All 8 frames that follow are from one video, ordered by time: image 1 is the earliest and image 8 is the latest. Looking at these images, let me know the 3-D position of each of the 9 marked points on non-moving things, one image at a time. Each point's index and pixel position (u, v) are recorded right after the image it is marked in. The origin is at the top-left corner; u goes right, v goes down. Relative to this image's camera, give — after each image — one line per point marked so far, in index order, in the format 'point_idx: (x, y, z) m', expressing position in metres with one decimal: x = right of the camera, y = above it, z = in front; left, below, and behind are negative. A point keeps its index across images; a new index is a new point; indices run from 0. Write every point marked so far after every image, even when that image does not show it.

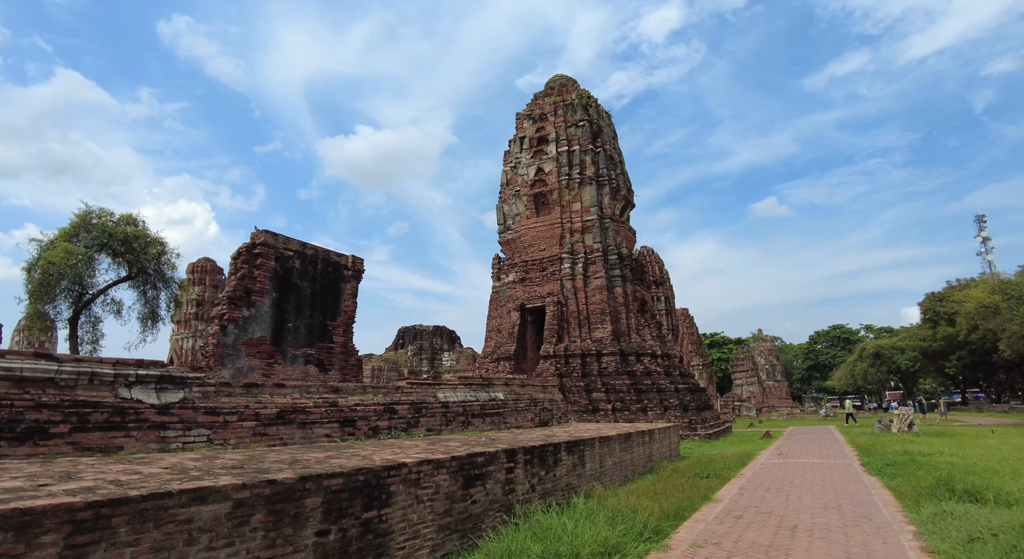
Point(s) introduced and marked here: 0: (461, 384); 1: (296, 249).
0: (-0.8, -1.5, +7.8) m
1: (-5.2, +0.7, +12.5) m
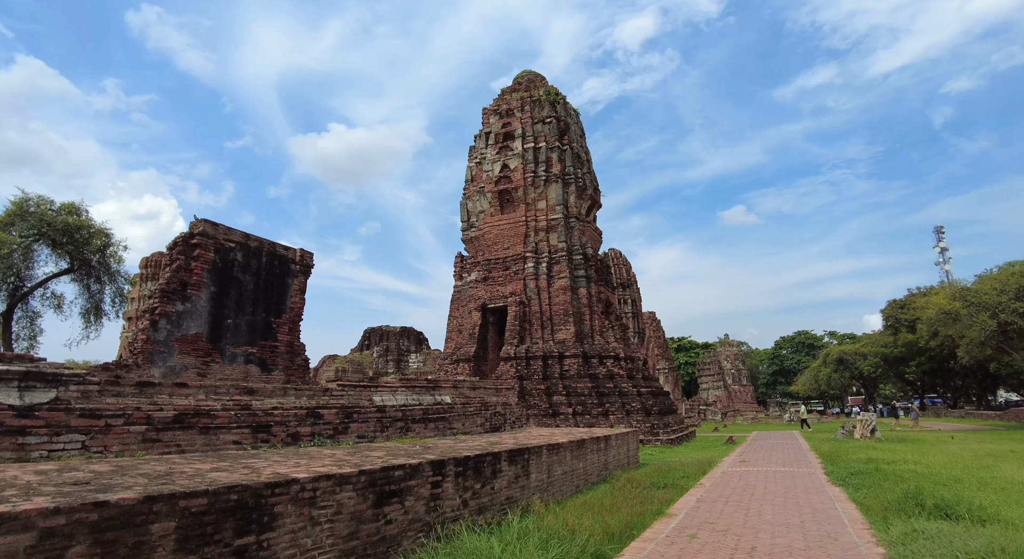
0: (-1.5, -1.4, +7.1) m
1: (-6.1, +0.9, +11.6) m
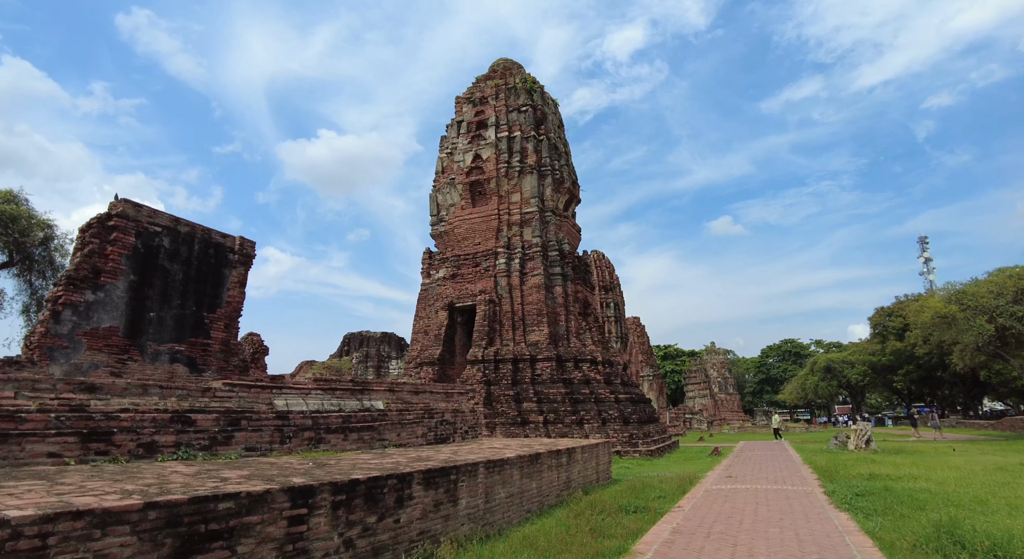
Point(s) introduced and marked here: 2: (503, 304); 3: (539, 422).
0: (-2.2, -1.2, +5.9) m
1: (-6.8, +1.1, +10.3) m
2: (-0.2, -0.7, +14.1) m
3: (+0.6, -3.3, +12.1) m
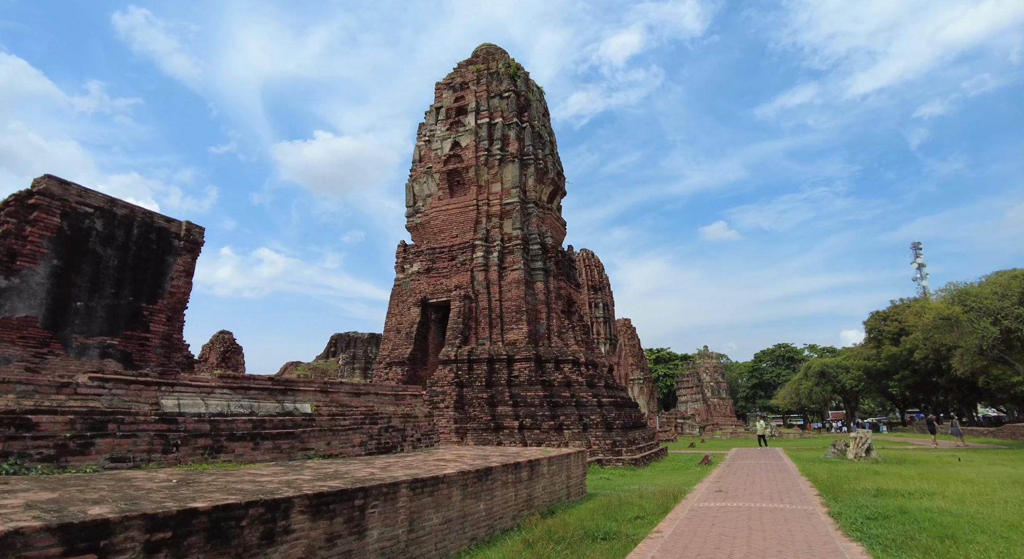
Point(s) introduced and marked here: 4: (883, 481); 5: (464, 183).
0: (-2.7, -1.0, +4.9) m
1: (-7.3, +1.3, +9.3) m
2: (-0.8, -0.5, +13.2) m
3: (0.0, -3.1, +11.1) m
4: (+5.3, -2.9, +7.6) m
5: (-1.3, +2.7, +14.8) m
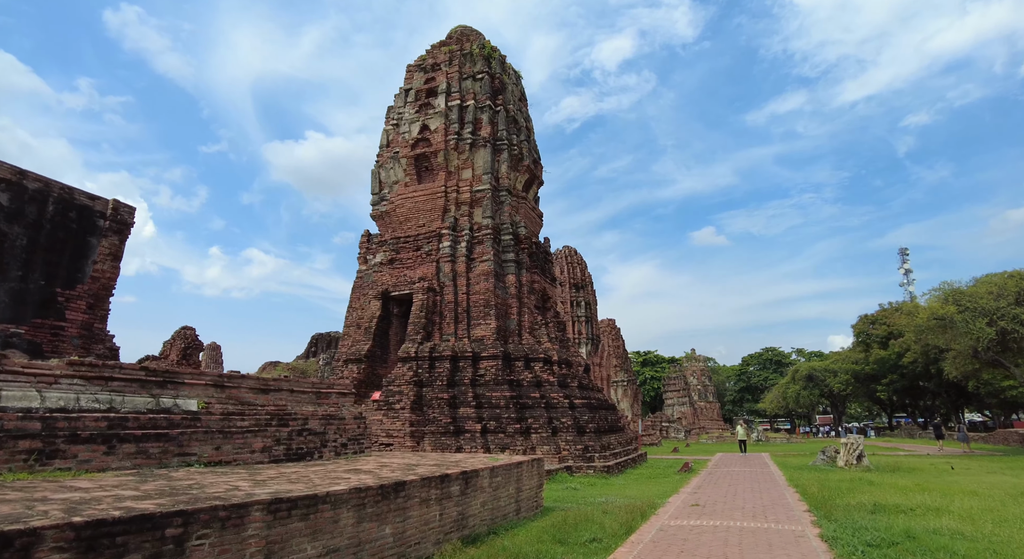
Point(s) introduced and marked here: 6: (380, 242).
0: (-3.3, -0.7, +3.9) m
1: (-8.0, +1.6, +8.2) m
2: (-1.5, -0.3, +12.2) m
3: (-0.7, -2.9, +10.1) m
4: (+4.7, -2.8, +6.7) m
5: (-2.1, +2.9, +13.9) m
6: (-3.4, +1.0, +13.5) m
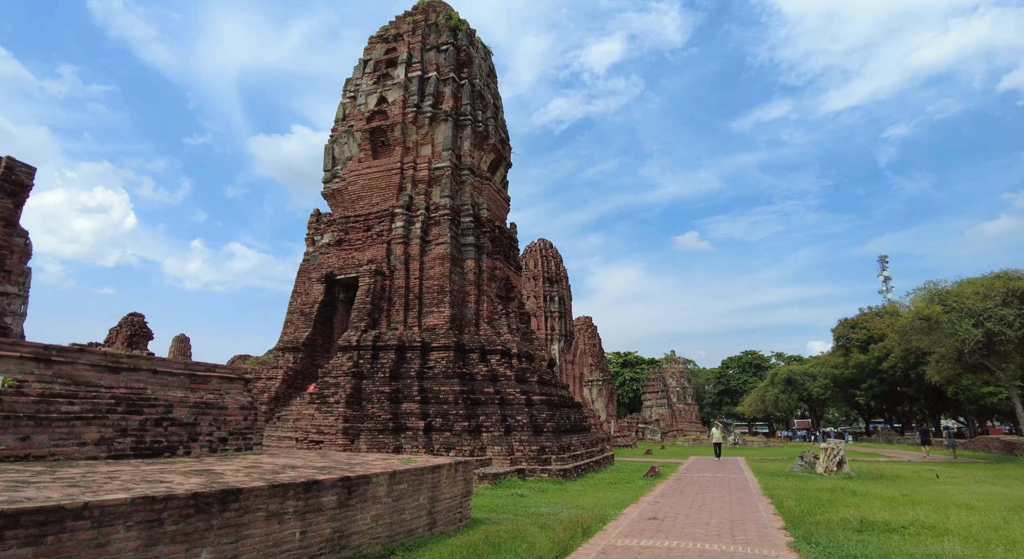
0: (-4.0, -0.3, +2.8) m
1: (-8.7, +2.1, +6.9) m
2: (-2.4, +0.1, +11.1) m
3: (-1.6, -2.6, +9.0) m
4: (+3.9, -2.5, +5.8) m
5: (-3.0, +3.3, +12.8) m
6: (-4.3, +1.4, +12.4) m
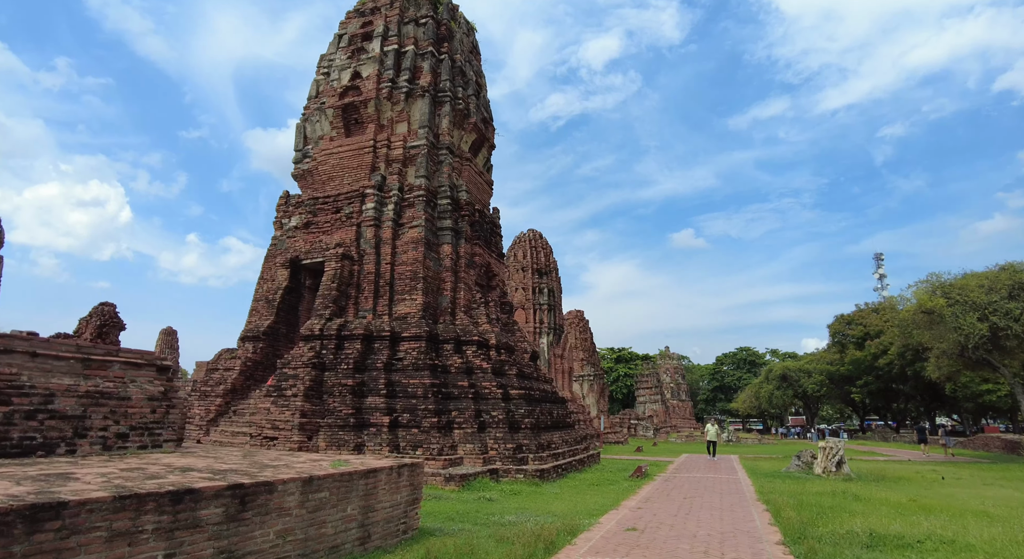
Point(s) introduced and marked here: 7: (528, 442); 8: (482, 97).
0: (-4.3, -0.1, +2.0) m
1: (-9.1, +2.4, +6.1) m
2: (-2.9, +0.3, +10.3) m
3: (-2.0, -2.3, +8.3) m
4: (+3.5, -2.3, +5.1) m
5: (-3.4, +3.6, +12.0) m
6: (-4.7, +1.7, +11.6) m
7: (+0.3, -2.8, +8.9) m
8: (-0.7, +4.6, +13.3) m
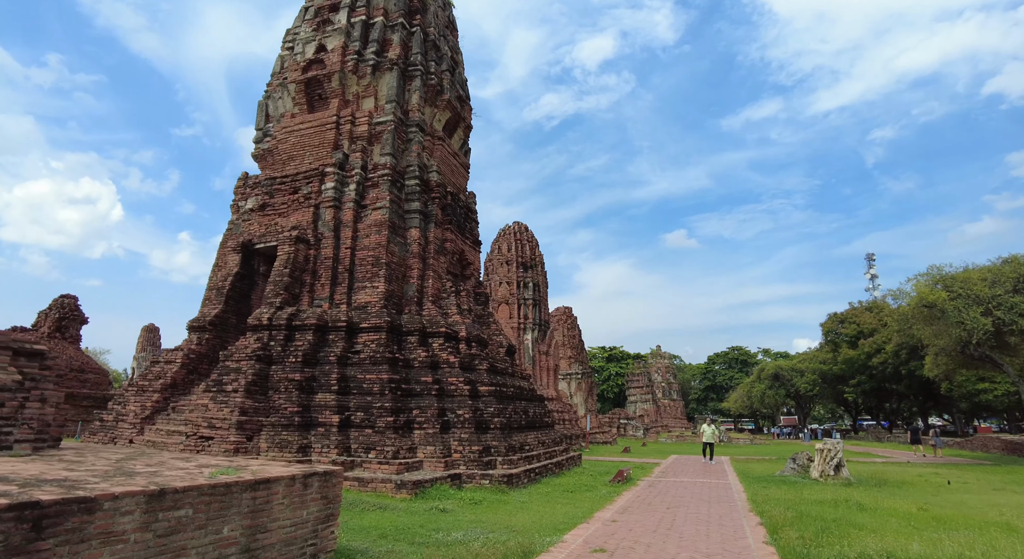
0: (-4.7, +0.2, +1.1) m
1: (-9.5, +2.7, +5.2) m
2: (-3.4, +0.6, +9.4) m
3: (-2.5, -2.1, +7.4) m
4: (+3.0, -2.1, +4.3) m
5: (-3.9, +3.8, +11.1) m
6: (-5.2, +2.0, +10.7) m
7: (-0.2, -2.5, +8.1) m
8: (-1.3, +4.9, +12.4) m
